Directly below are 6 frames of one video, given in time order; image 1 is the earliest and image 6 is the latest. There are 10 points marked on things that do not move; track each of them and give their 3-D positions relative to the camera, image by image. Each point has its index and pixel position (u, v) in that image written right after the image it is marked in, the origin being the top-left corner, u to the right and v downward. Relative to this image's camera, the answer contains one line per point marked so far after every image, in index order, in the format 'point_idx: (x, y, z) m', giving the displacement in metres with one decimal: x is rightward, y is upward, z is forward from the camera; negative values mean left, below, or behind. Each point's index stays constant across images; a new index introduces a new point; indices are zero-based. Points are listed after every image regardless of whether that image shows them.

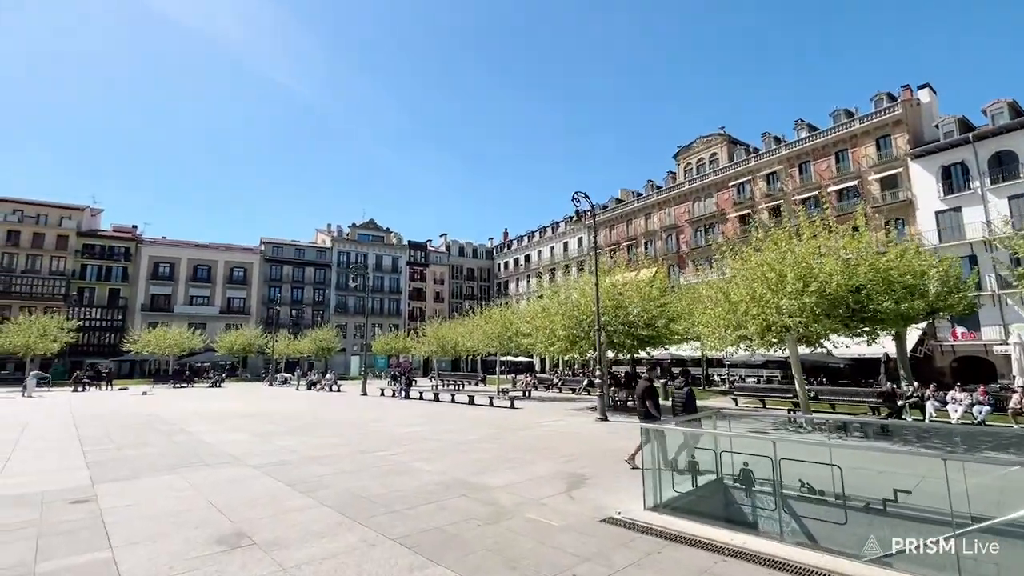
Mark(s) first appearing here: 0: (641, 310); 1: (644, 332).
0: (+5.5, -0.9, +19.7) m
1: (+5.6, -1.8, +19.6) m
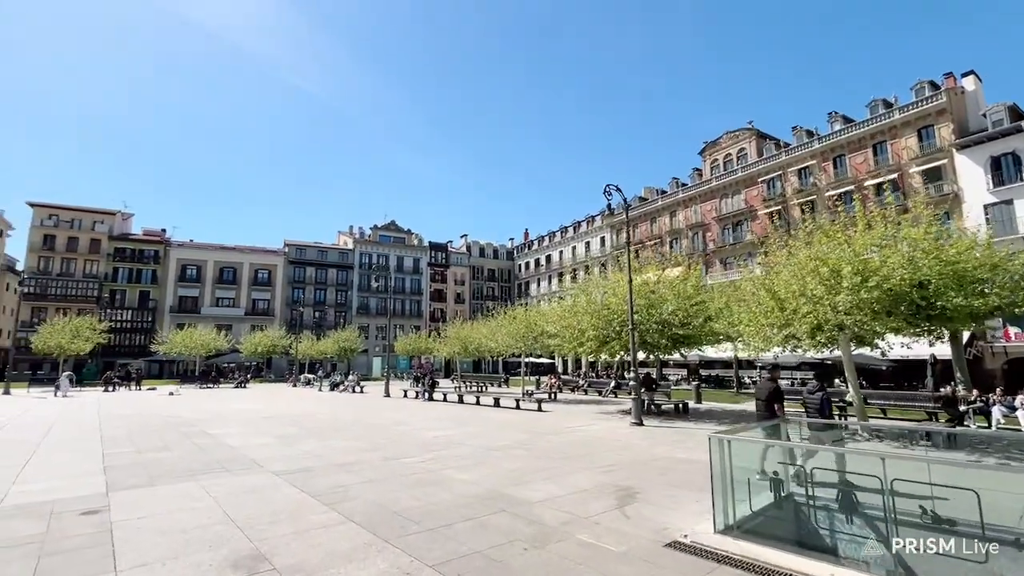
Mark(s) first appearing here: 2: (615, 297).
0: (+6.6, -0.8, +18.7) m
1: (+6.7, -1.7, +18.6) m
2: (+4.4, -0.3, +19.4) m
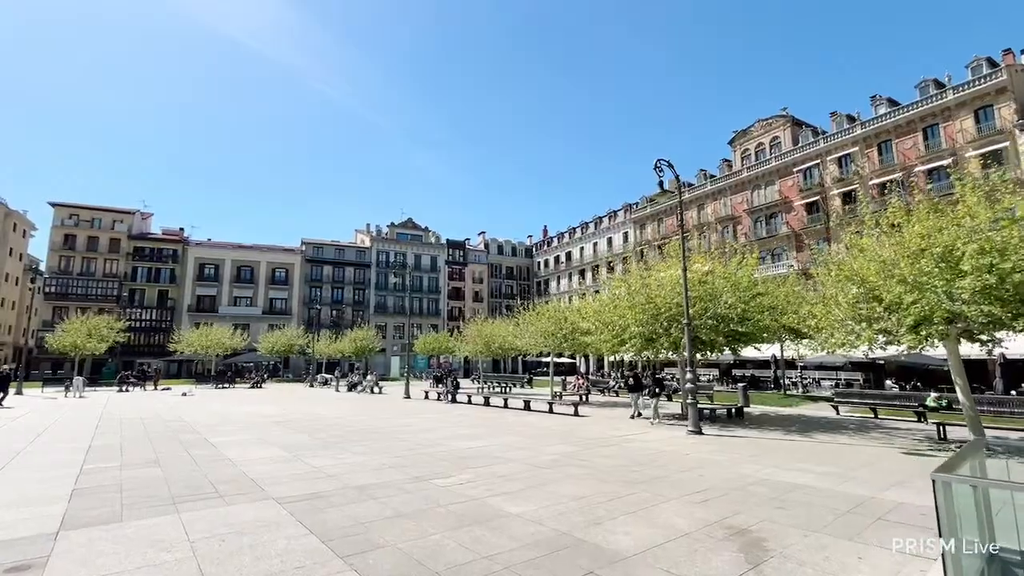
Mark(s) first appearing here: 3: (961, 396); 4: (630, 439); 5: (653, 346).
0: (+7.8, -0.5, +16.7) m
1: (+7.9, -1.4, +16.6) m
2: (+5.6, 0.0, +17.4) m
3: (+11.0, -2.6, +11.7) m
4: (+3.0, -3.9, +12.1) m
5: (+5.3, -2.2, +17.4) m
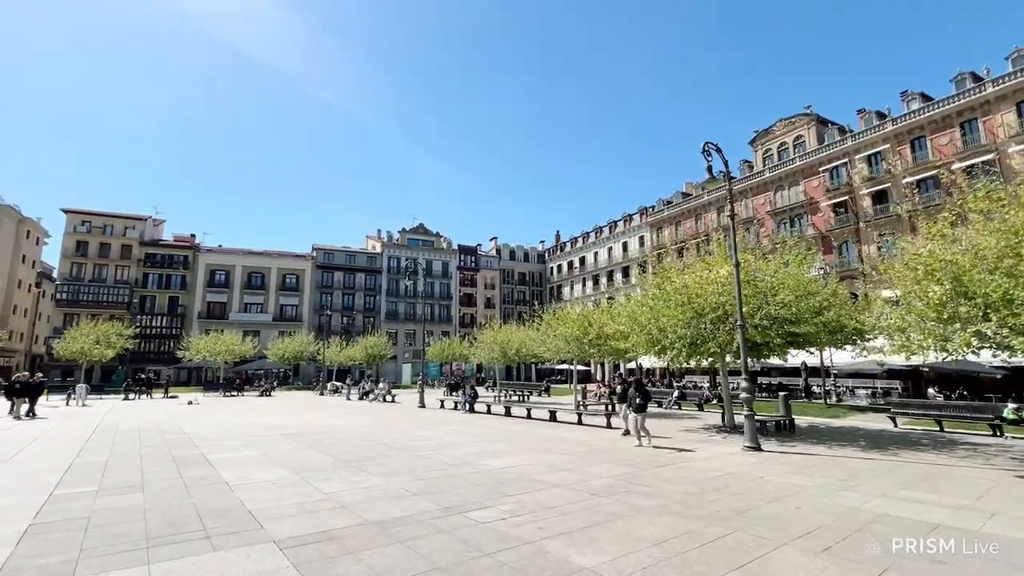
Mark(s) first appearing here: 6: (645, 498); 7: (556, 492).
0: (+8.7, -0.4, +15.1) m
1: (+8.8, -1.3, +15.0) m
2: (+6.5, 0.0, +15.9) m
3: (+11.8, -2.5, +10.0) m
4: (+3.9, -3.8, +10.6) m
5: (+6.2, -2.2, +15.9) m
6: (+2.0, -3.2, +7.1) m
7: (+0.7, -3.3, +7.6) m
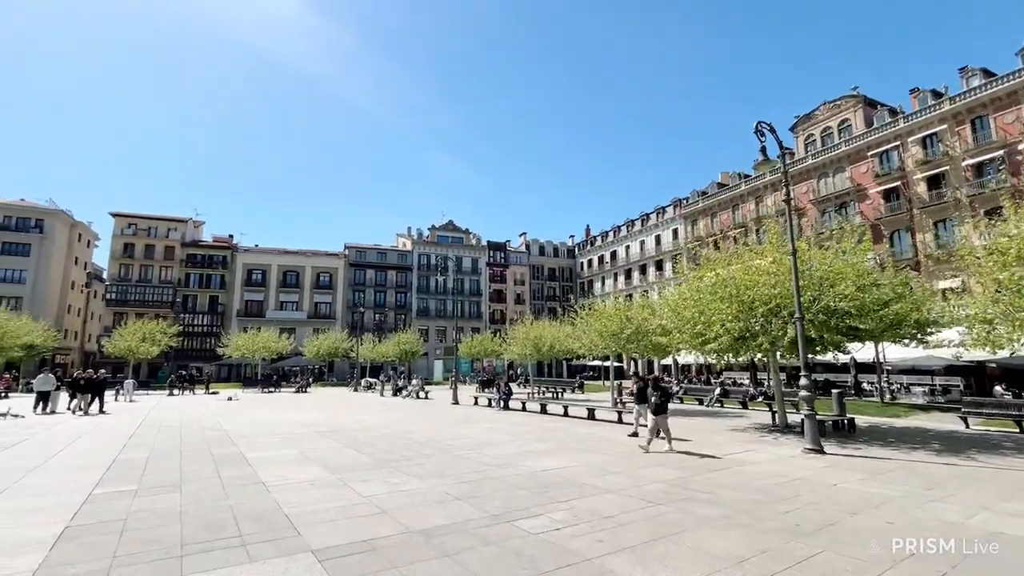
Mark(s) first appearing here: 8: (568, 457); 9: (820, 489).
0: (+9.9, -0.1, +14.0) m
1: (+9.9, -1.0, +13.9) m
2: (+7.7, +0.3, +14.9) m
3: (+12.7, -2.2, +8.8) m
4: (+4.8, -3.6, +9.8) m
5: (+7.4, -1.9, +15.0) m
6: (+2.7, -3.0, +6.5) m
7: (+1.4, -3.1, +7.0) m
8: (+1.2, -3.6, +10.1) m
9: (+4.9, -3.2, +7.5) m
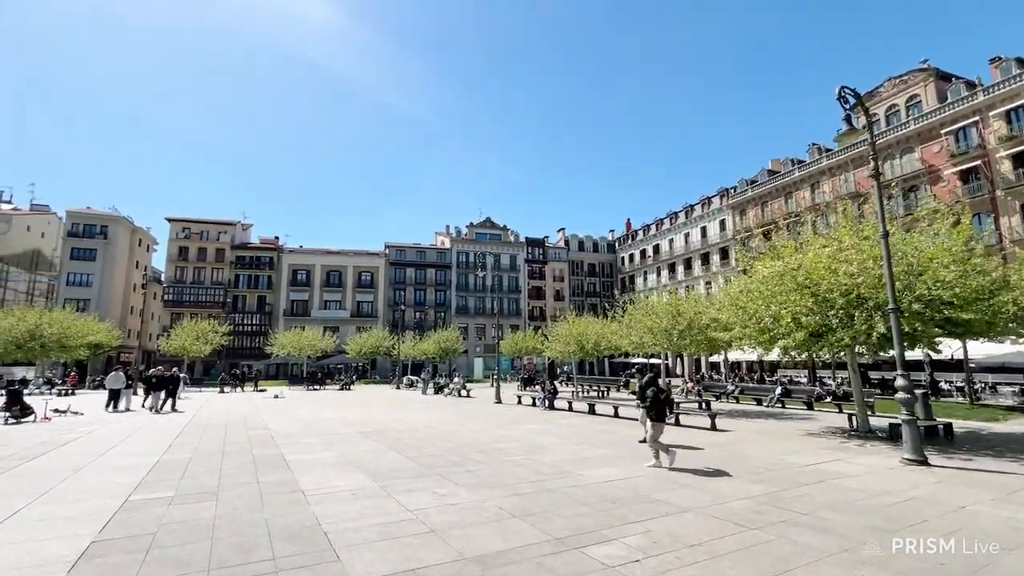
0: (+11.2, +0.2, +12.3) m
1: (+11.2, -0.7, +12.2) m
2: (+9.1, +0.6, +13.4) m
3: (+13.6, -1.9, +6.9) m
4: (+5.8, -3.4, +8.6) m
5: (+8.8, -1.6, +13.5) m
6: (+3.5, -2.8, +5.4) m
7: (+2.3, -2.9, +6.0) m
8: (+2.2, -3.4, +9.1) m
9: (+5.8, -3.0, +6.3) m
